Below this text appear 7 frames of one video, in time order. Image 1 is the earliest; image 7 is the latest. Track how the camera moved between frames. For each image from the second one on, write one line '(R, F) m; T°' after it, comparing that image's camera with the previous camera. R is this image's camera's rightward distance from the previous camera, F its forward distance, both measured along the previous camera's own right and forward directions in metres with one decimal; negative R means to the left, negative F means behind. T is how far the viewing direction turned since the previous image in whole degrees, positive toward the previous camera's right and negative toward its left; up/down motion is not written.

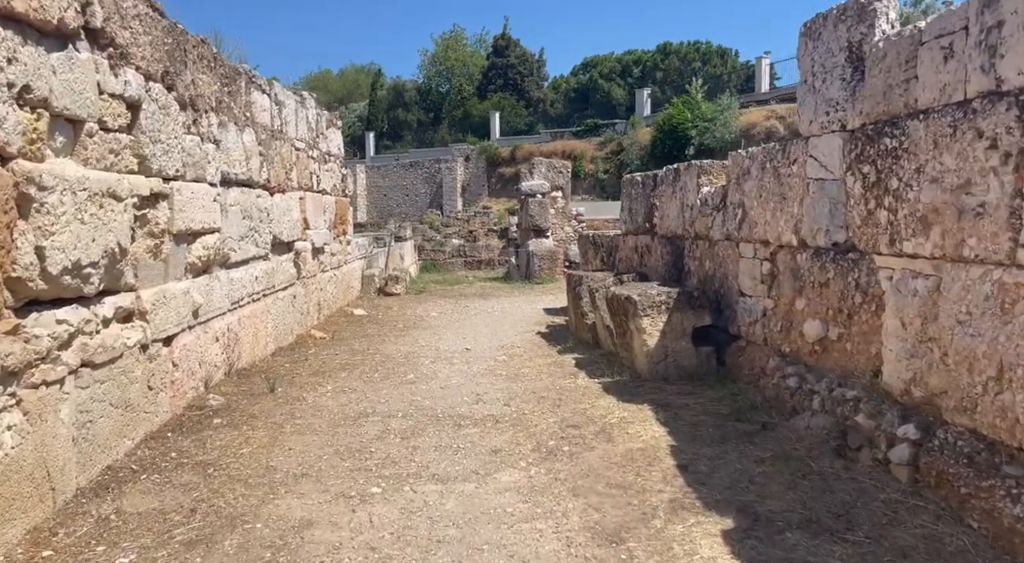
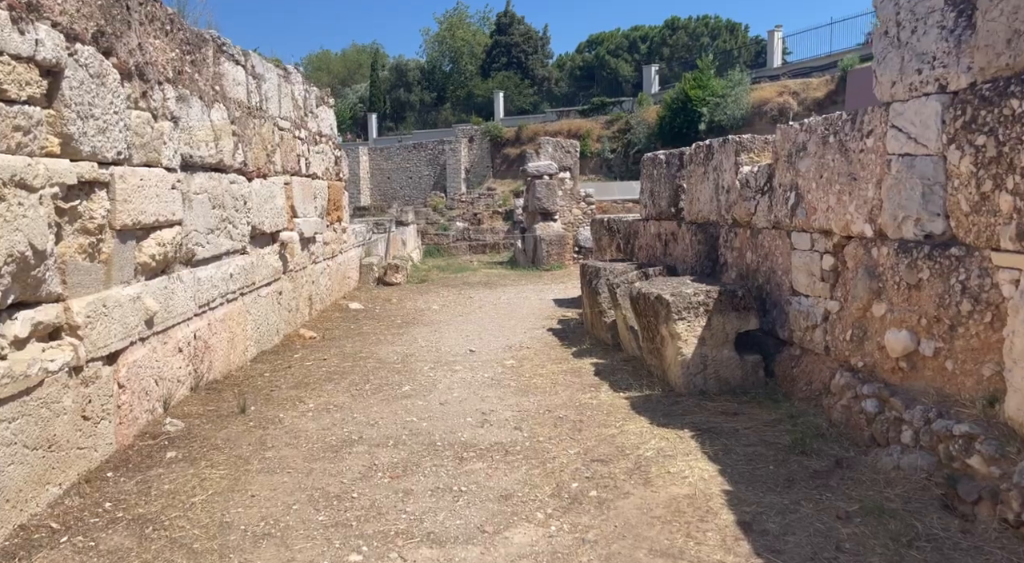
(0.0, +0.7) m; 0°
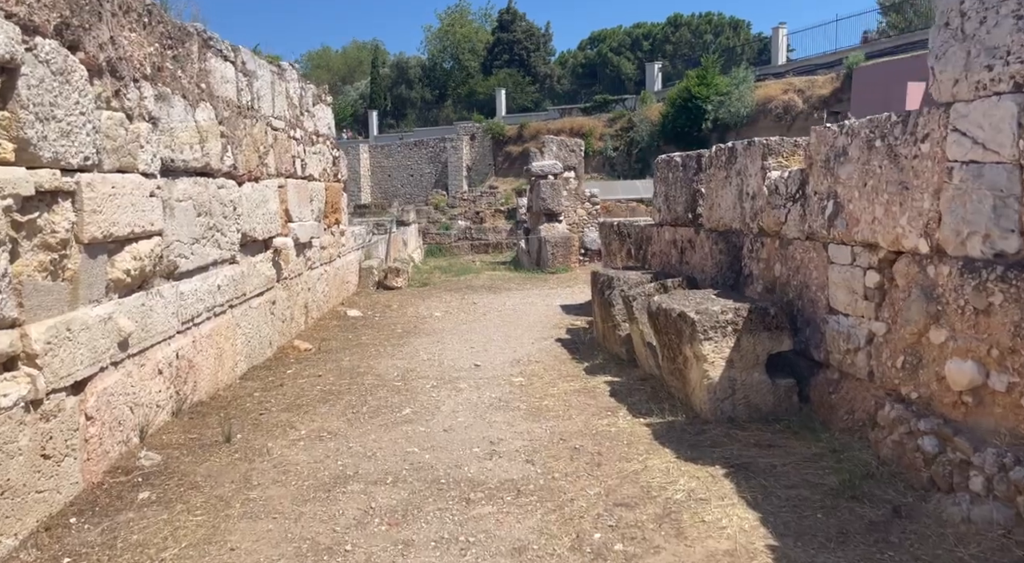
(0.0, +0.3) m; 0°
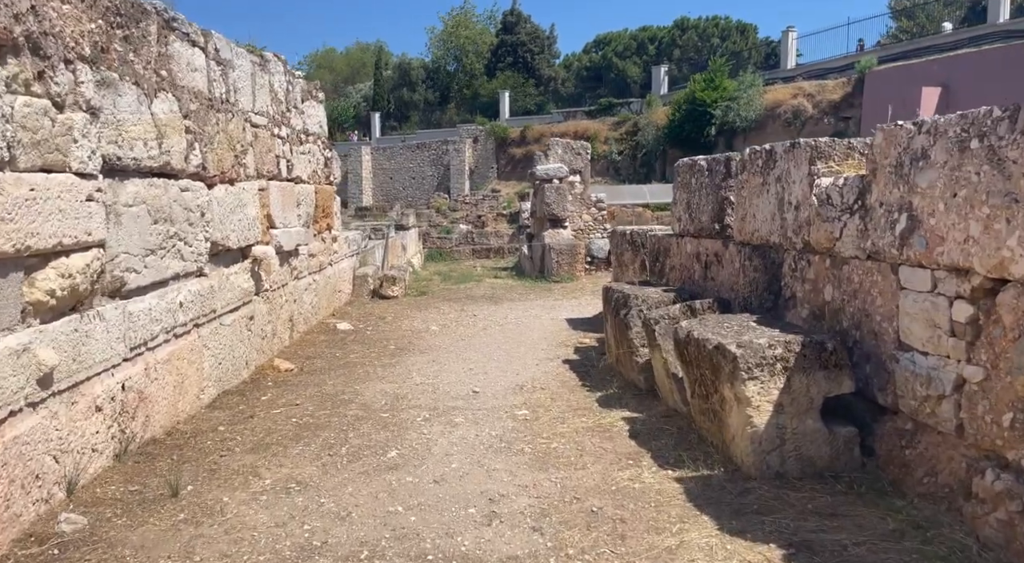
(0.0, +0.6) m; 0°
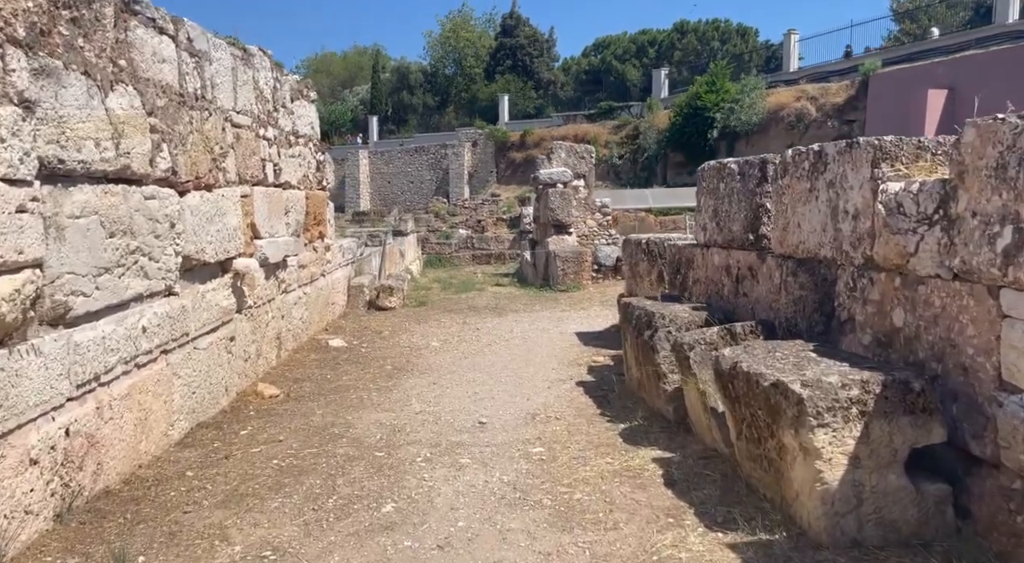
(-0.1, +0.5) m; 0°
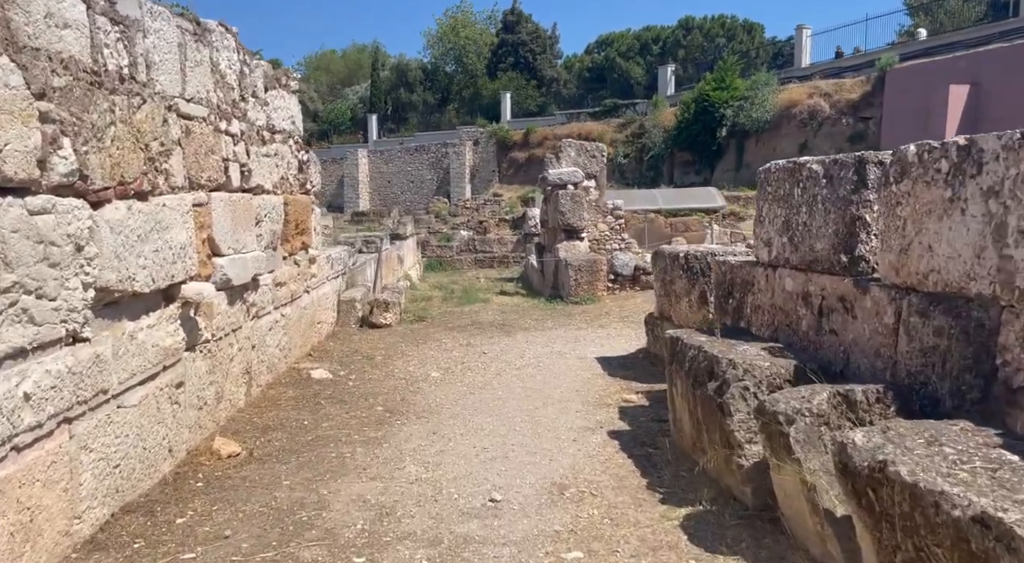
(-0.1, +1.0) m; 0°
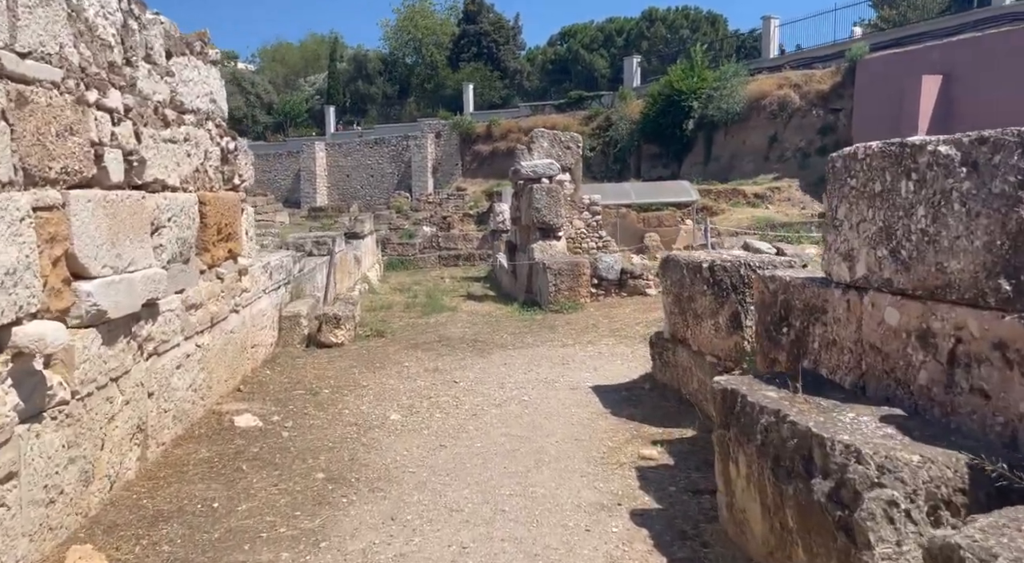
(-0.1, +1.2) m; +3°
